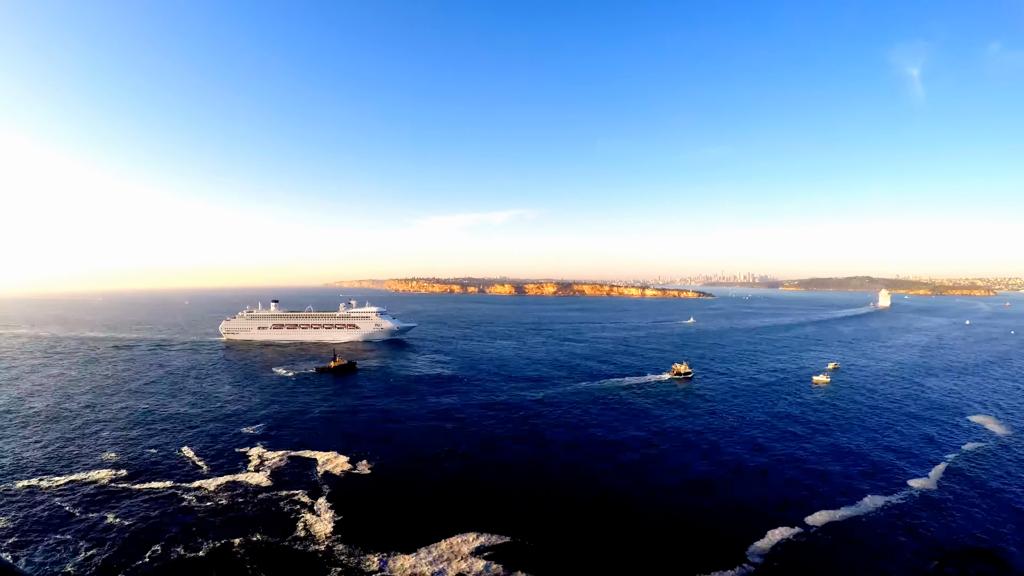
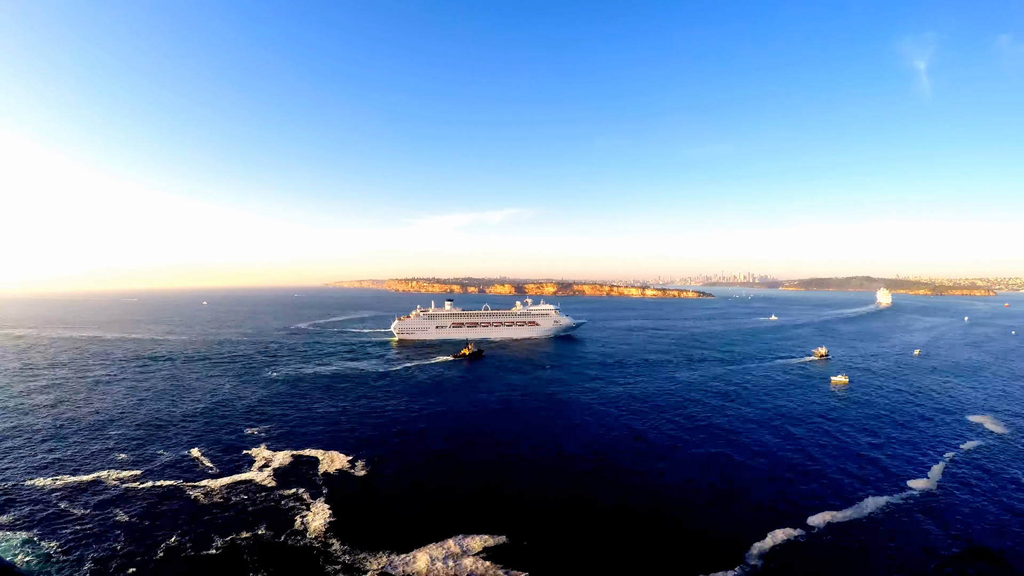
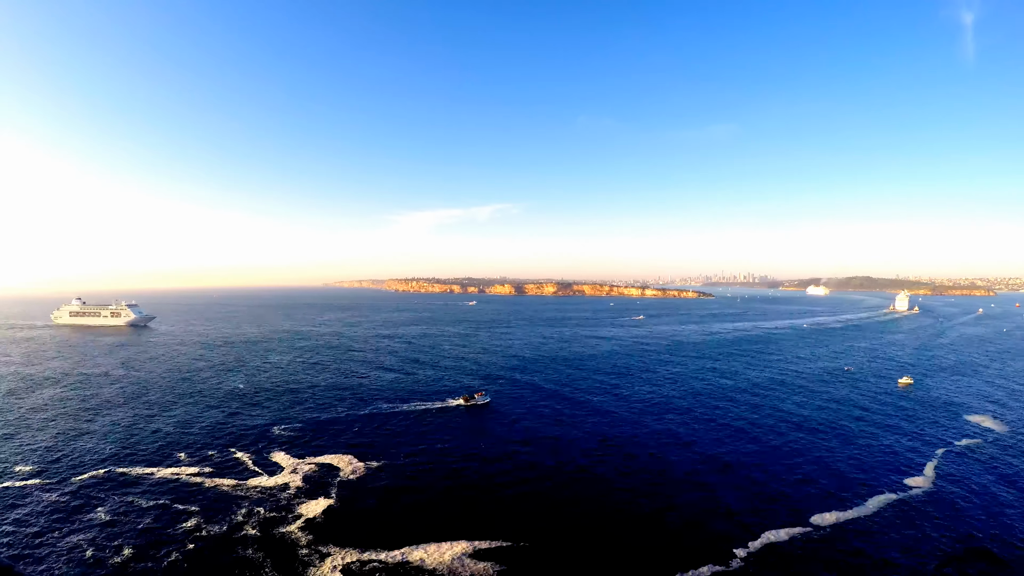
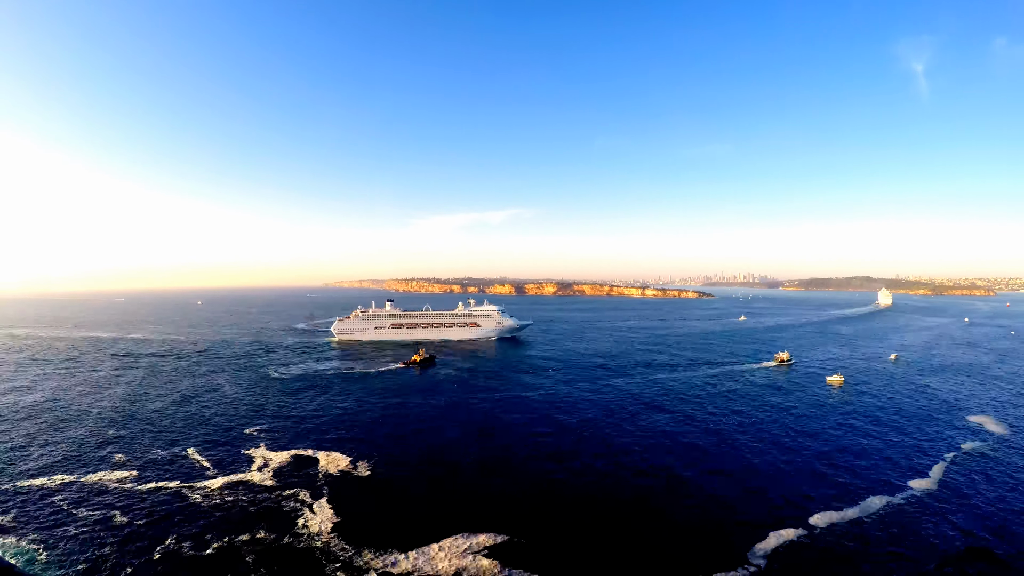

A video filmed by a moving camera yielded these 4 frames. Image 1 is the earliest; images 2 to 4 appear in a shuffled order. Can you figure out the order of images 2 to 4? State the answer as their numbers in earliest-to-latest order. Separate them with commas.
4, 2, 3
